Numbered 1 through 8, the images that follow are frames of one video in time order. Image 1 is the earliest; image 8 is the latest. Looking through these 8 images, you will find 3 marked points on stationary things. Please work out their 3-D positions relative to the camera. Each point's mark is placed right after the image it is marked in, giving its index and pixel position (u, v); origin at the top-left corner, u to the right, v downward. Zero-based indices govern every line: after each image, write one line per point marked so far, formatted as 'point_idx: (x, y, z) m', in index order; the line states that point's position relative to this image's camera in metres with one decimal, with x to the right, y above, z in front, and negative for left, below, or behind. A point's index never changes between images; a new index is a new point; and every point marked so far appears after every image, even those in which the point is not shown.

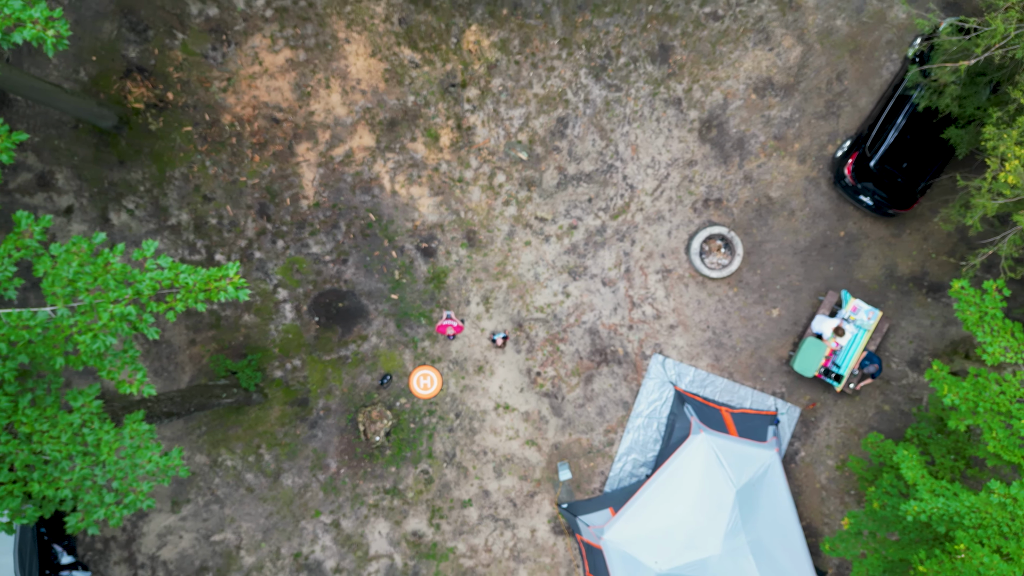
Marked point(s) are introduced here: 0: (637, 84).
0: (+2.5, +4.2, +8.4) m
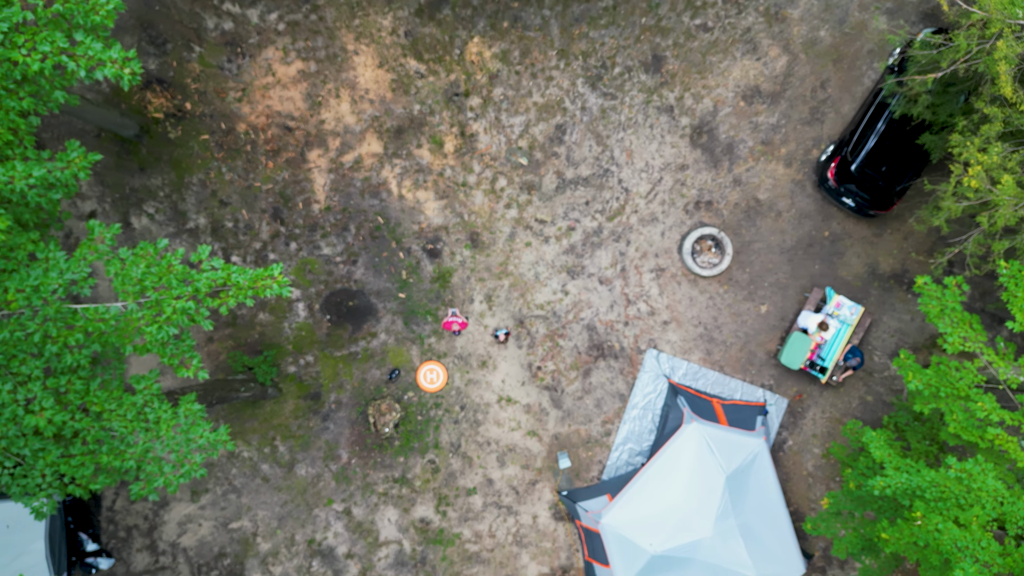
0: (+2.6, +4.2, +8.8) m
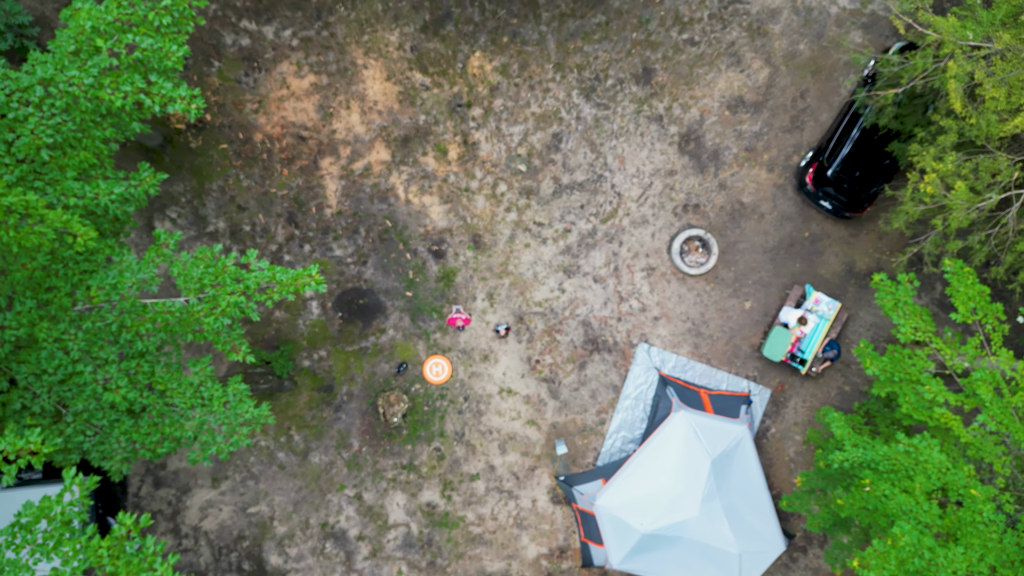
0: (+2.5, +4.2, +9.4) m
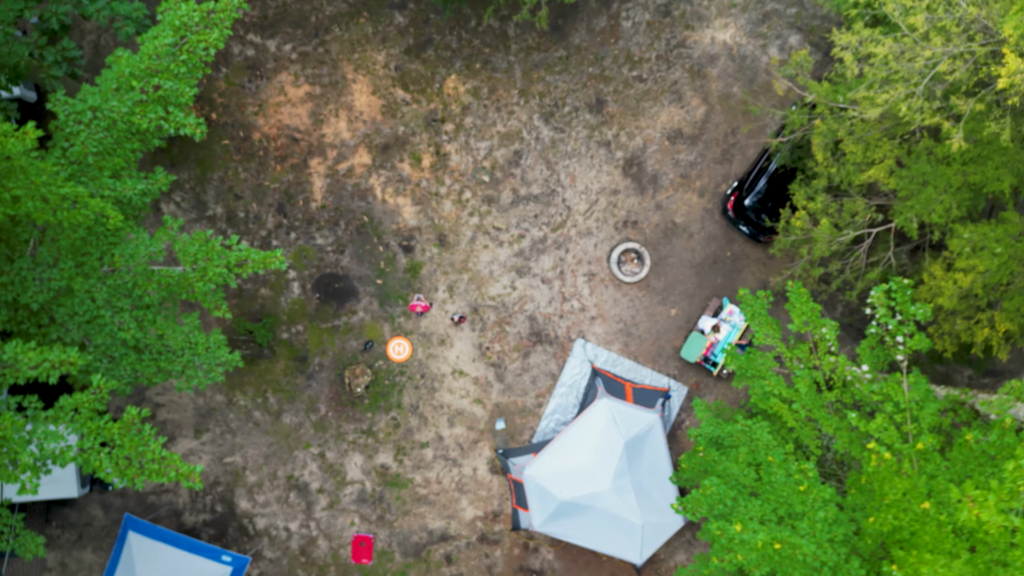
0: (+1.7, +4.2, +10.8) m
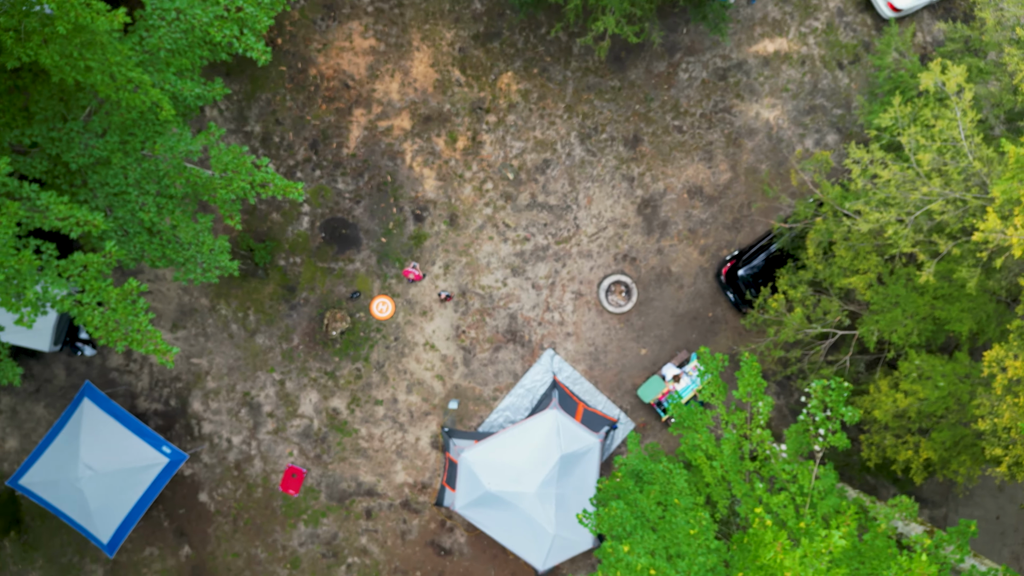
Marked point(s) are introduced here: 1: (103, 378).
0: (+2.6, +3.6, +11.2) m
1: (-11.1, -2.4, +11.2) m
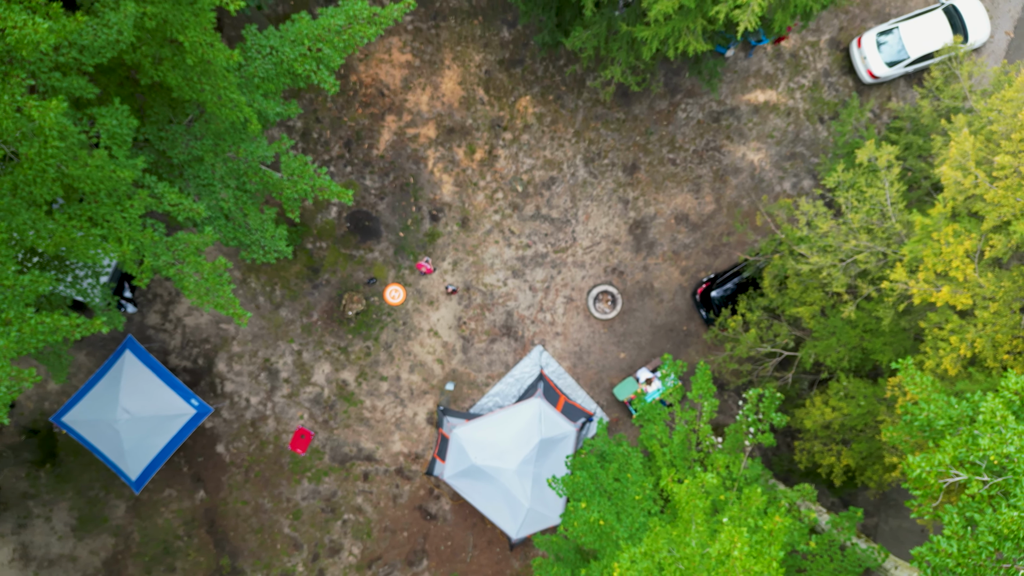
0: (+2.9, +3.3, +12.6) m
1: (-11.3, -1.4, +12.5) m
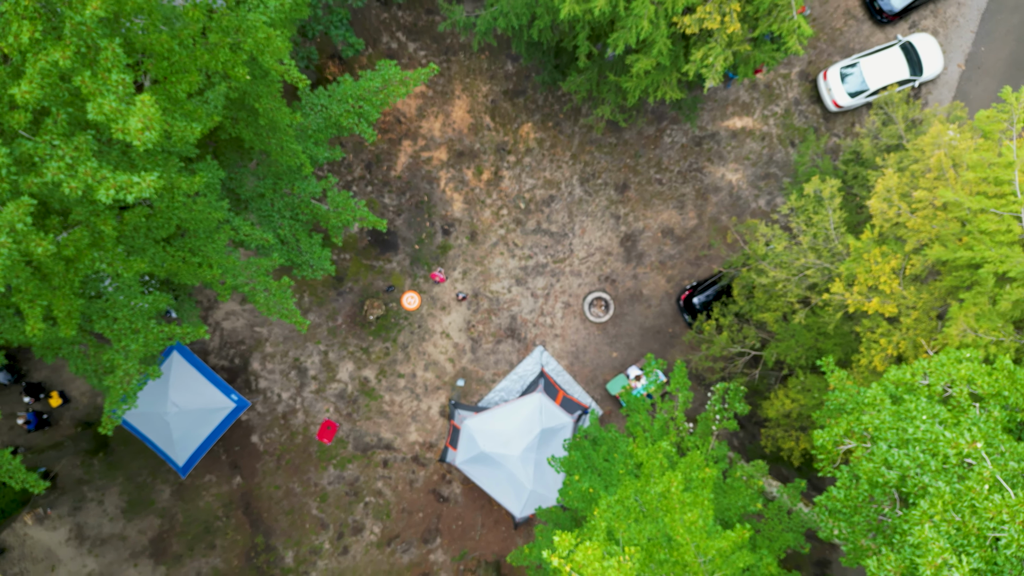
0: (+3.1, +3.1, +14.1) m
1: (-11.2, -1.6, +14.0) m
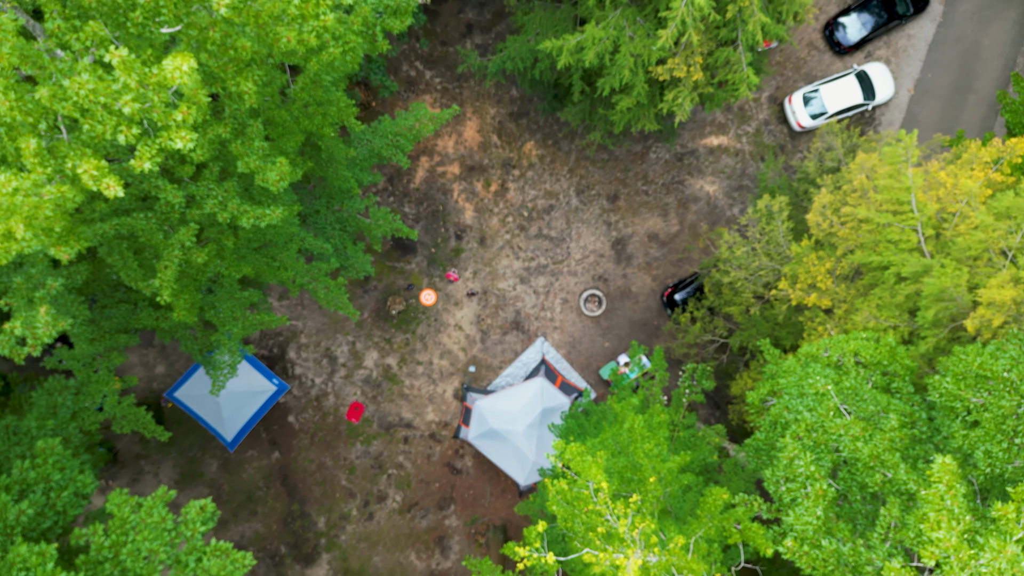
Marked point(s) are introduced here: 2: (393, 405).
0: (+3.2, +3.2, +16.1) m
1: (-11.0, -1.6, +16.0) m
2: (-4.7, -4.6, +16.3) m
